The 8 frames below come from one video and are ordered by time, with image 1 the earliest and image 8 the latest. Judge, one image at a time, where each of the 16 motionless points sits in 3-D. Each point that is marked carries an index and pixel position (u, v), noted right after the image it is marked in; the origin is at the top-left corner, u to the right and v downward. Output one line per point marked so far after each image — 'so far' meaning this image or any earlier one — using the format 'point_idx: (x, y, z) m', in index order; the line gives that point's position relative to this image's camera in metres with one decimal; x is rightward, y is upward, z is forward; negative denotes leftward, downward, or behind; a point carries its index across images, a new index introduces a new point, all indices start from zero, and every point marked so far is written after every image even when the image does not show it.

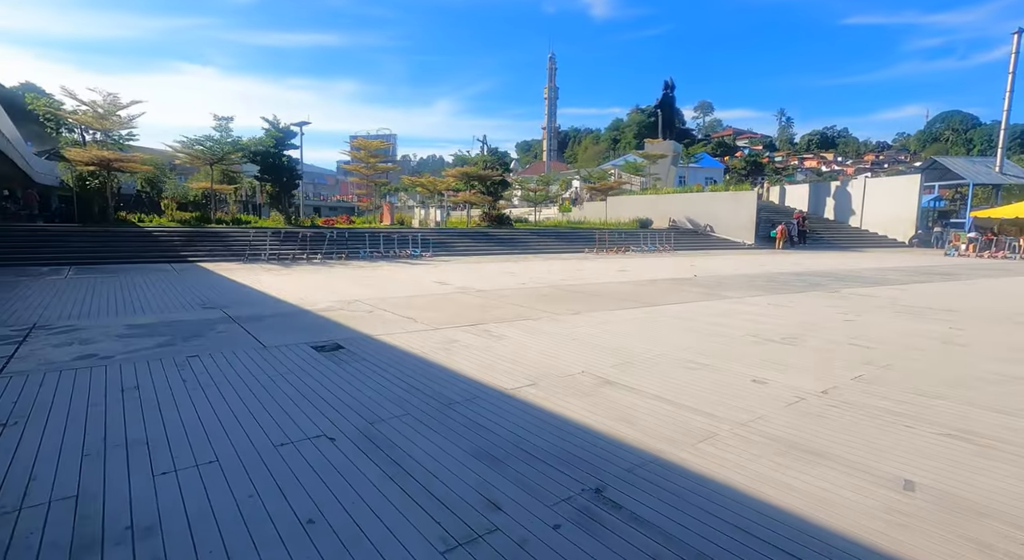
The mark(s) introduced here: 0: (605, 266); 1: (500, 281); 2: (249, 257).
0: (+3.1, +0.4, +18.9) m
1: (-0.3, 0.0, +14.0) m
2: (-8.2, +0.7, +17.4) m
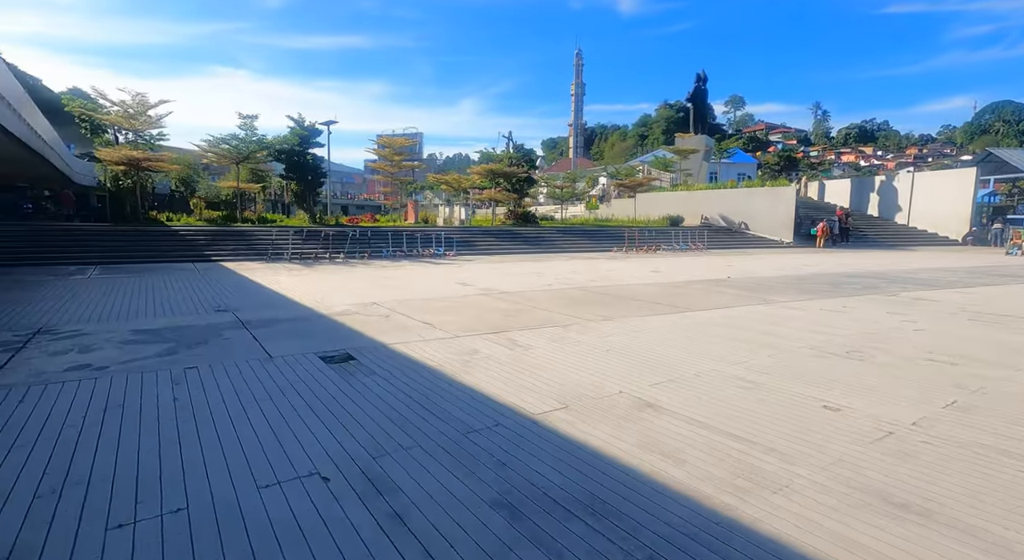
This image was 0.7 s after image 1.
0: (+4.0, +0.4, +18.0) m
1: (+0.3, -0.1, +13.4) m
2: (-7.3, +0.7, +17.2) m
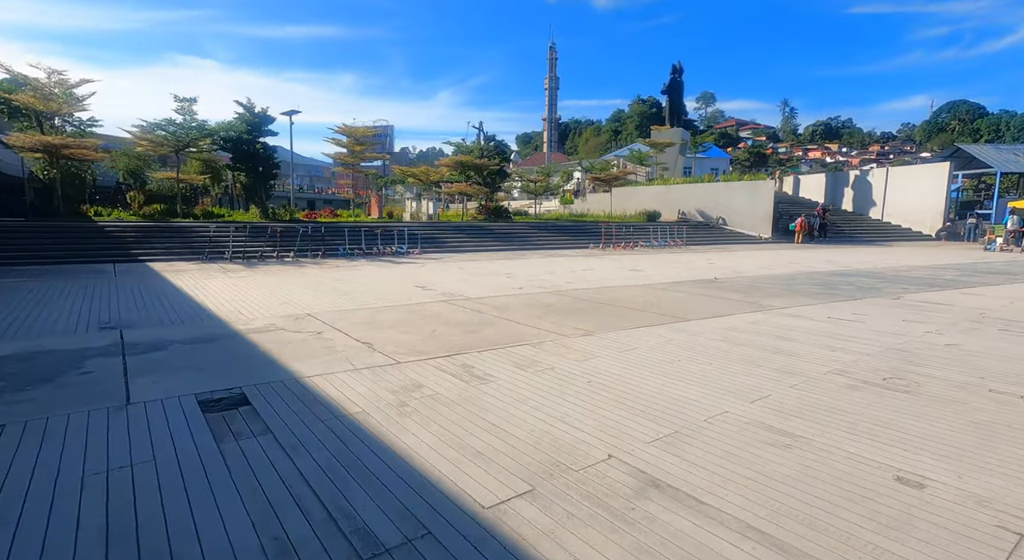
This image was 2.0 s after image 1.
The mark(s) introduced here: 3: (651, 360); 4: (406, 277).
0: (+3.1, +0.4, +16.7) m
1: (-0.4, -0.1, +11.9) m
2: (-8.2, +0.7, +15.3) m
3: (+1.4, -0.8, +5.8) m
4: (-2.5, +0.1, +13.2) m
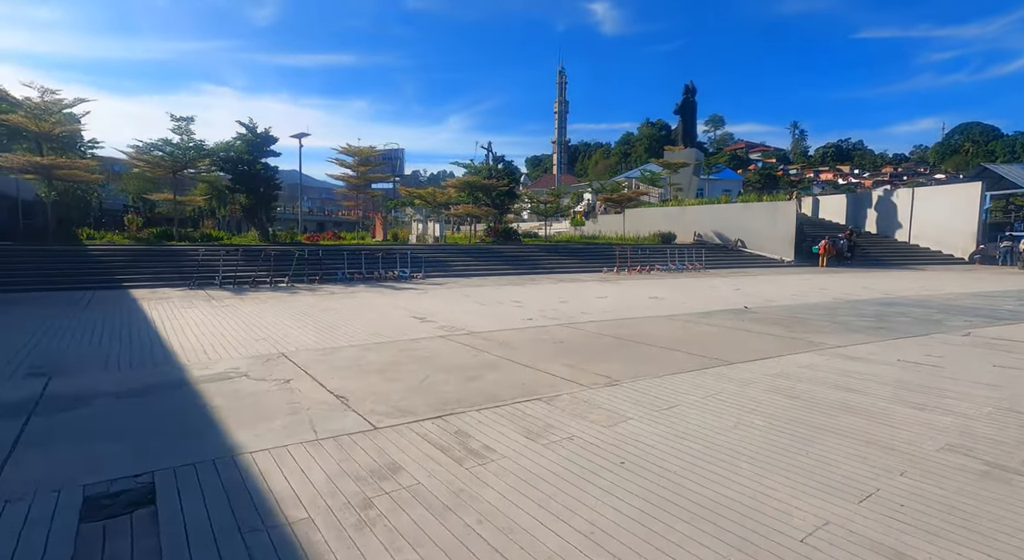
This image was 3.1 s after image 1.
0: (+3.3, -0.3, +15.5) m
1: (-0.2, -0.7, +10.7) m
2: (-8.0, 0.0, +14.3) m
3: (+1.5, -1.2, +4.5) m
4: (-2.3, -0.5, +12.0) m
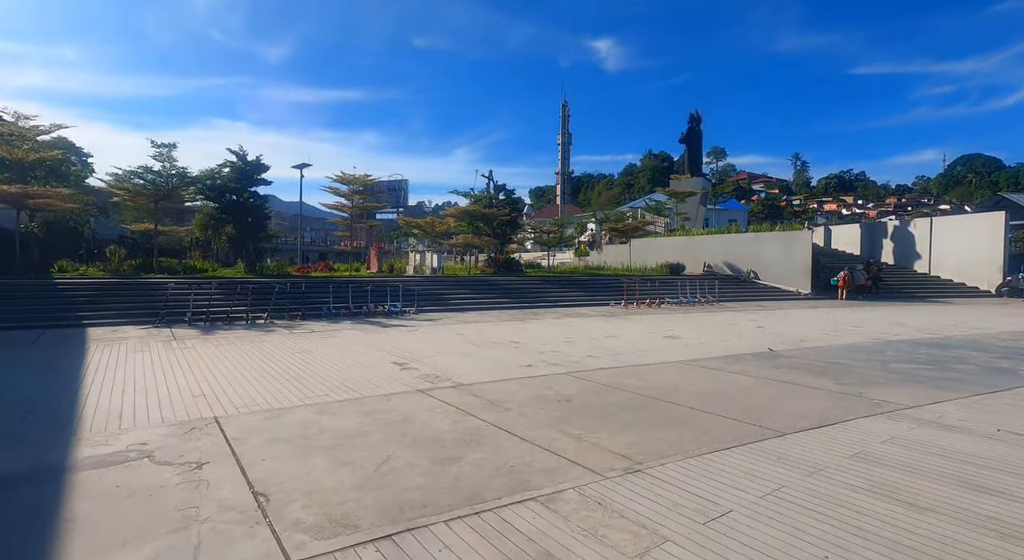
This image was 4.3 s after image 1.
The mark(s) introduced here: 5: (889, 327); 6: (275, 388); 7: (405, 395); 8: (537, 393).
0: (+3.3, -1.3, +14.1) m
1: (-0.3, -1.3, +9.3) m
2: (-8.0, -0.9, +13.0) m
3: (+1.4, -1.5, +3.1) m
4: (-2.3, -1.3, +10.6) m
5: (+10.5, -1.3, +15.7) m
6: (-3.1, -1.4, +7.4) m
7: (-1.3, -1.4, +6.7) m
8: (+0.3, -1.4, +7.0) m
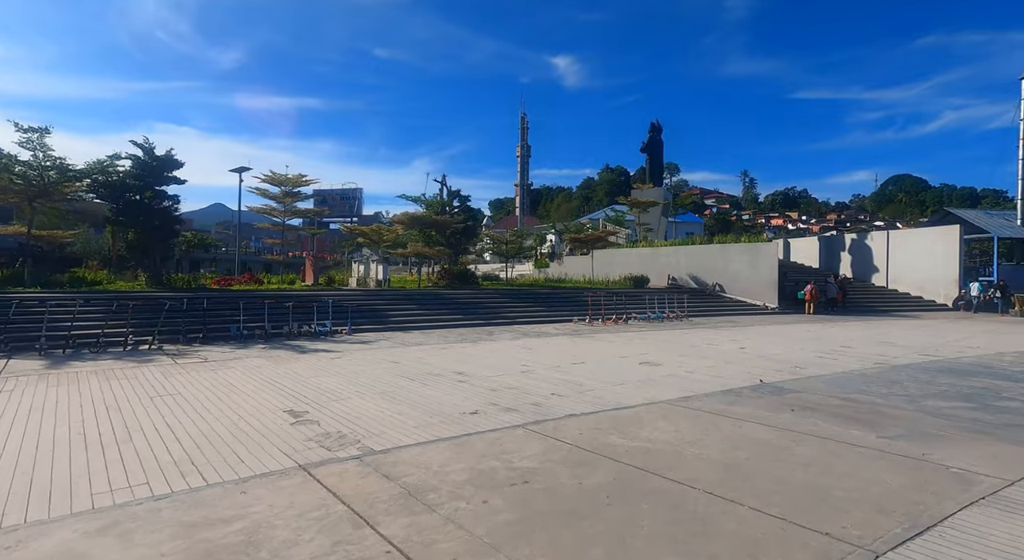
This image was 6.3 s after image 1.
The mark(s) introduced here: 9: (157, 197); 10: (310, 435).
0: (+2.2, -1.6, +12.0) m
1: (-1.0, -1.6, +7.0) m
2: (-9.0, -1.2, +10.1) m
3: (+1.1, -1.6, +0.9) m
4: (-3.2, -1.5, +8.2) m
5: (+9.3, -1.6, +14.1) m
6: (-3.7, -1.6, +4.9) m
7: (-1.8, -1.5, +4.3) m
8: (-0.3, -1.6, +4.7) m
9: (-11.3, +2.6, +18.2) m
10: (-2.0, -1.5, +5.6) m
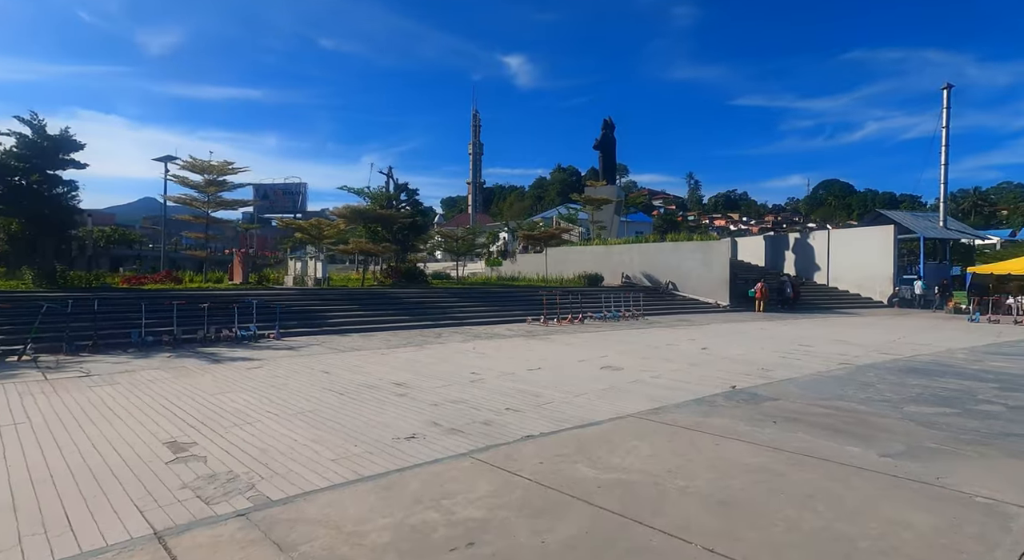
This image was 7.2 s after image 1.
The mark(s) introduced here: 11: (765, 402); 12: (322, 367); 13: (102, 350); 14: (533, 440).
0: (+1.2, -1.5, +11.0) m
1: (-1.6, -1.5, +5.8) m
2: (-9.8, -1.1, +8.2) m
3: (+1.0, -1.5, -0.1) m
4: (-3.8, -1.5, +6.8) m
5: (+8.1, -1.6, +13.8) m
6: (-4.1, -1.5, +3.4) m
7: (-2.2, -1.5, +3.0) m
8: (-0.6, -1.5, +3.6) m
9: (-12.8, +2.7, +16.0) m
10: (-2.5, -1.5, +4.3) m
11: (+3.5, -1.6, +7.7) m
12: (-3.1, -1.4, +9.4) m
13: (-7.1, -1.2, +9.8) m
14: (+0.2, -1.6, +5.5) m
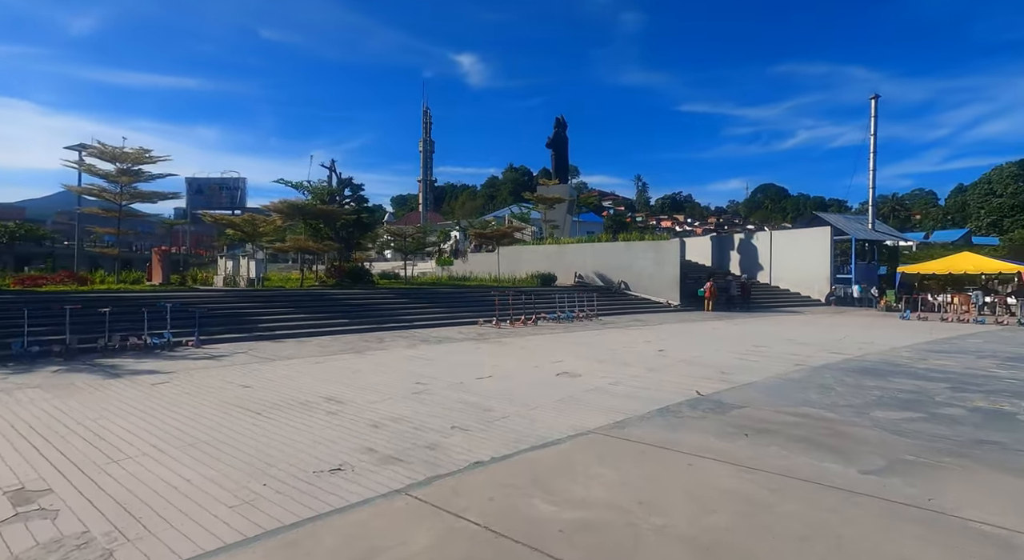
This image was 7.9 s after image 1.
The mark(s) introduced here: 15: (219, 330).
0: (+0.3, -1.5, +10.3) m
1: (-2.1, -1.5, +4.8) m
2: (-10.5, -1.2, +6.5) m
3: (+1.1, -1.6, -0.8) m
4: (-4.4, -1.5, +5.6) m
5: (+6.9, -1.6, +13.6) m
6: (-4.3, -1.5, +2.3) m
7: (-2.4, -1.5, +2.0) m
8: (-0.9, -1.5, +2.7) m
9: (-14.1, +2.7, +14.1) m
10: (-2.8, -1.5, +3.3) m
11: (+2.9, -1.6, +7.2) m
12: (-3.9, -1.5, +8.3) m
13: (-7.9, -1.2, +8.3) m
14: (-0.3, -1.6, +4.7) m
15: (-6.3, -1.1, +11.9) m
